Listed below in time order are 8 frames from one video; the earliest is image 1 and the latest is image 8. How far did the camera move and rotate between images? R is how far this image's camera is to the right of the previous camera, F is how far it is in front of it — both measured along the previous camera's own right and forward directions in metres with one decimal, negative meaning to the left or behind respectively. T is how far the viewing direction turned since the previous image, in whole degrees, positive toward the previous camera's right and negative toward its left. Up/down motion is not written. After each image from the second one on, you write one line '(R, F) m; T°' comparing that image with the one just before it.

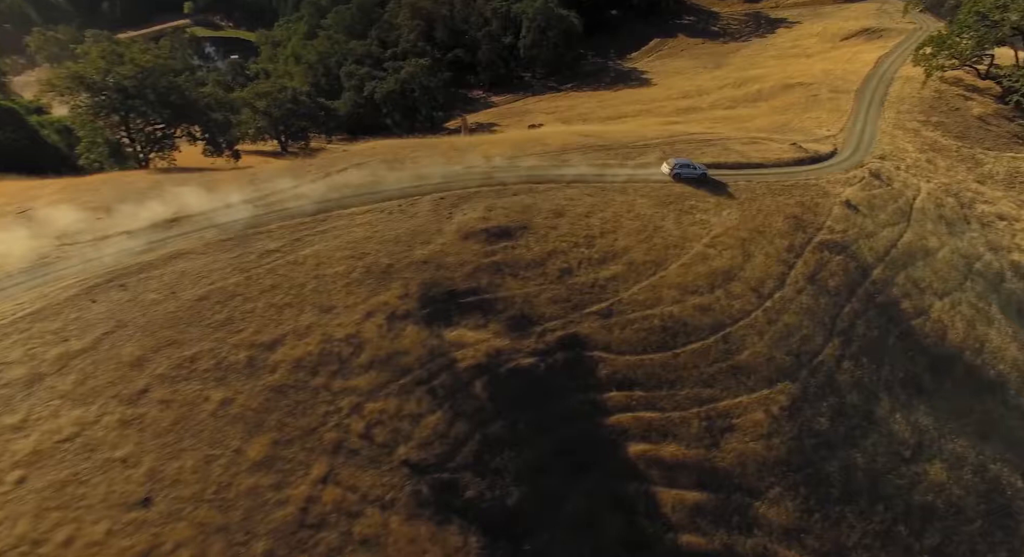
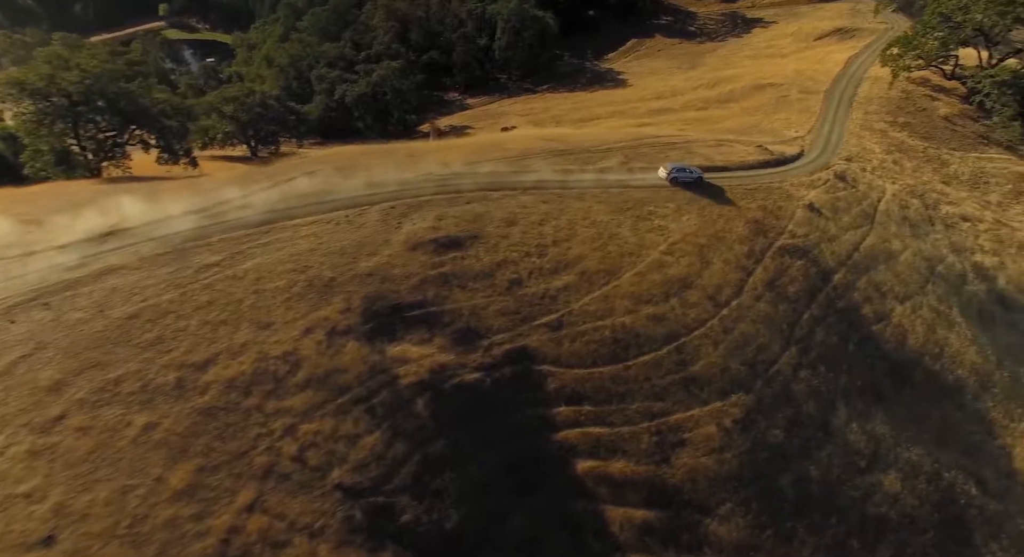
(+1.7, +0.6) m; +1°
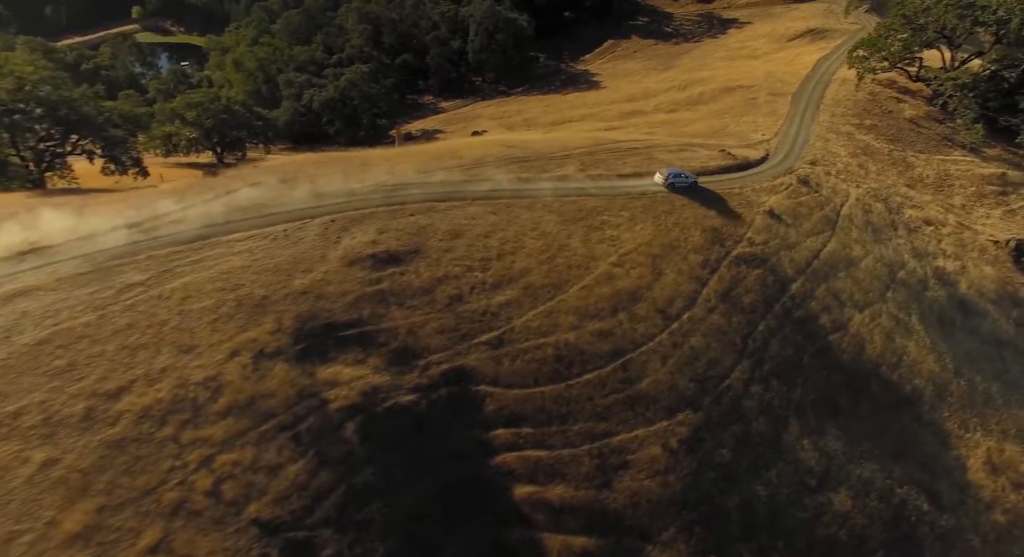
(+2.0, +0.9) m; +1°
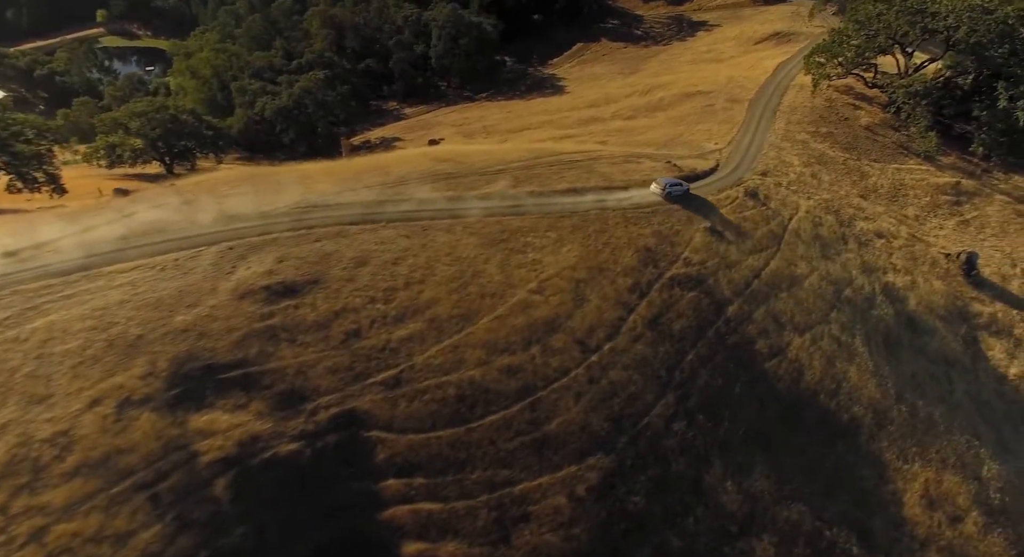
(+3.3, +1.6) m; +1°
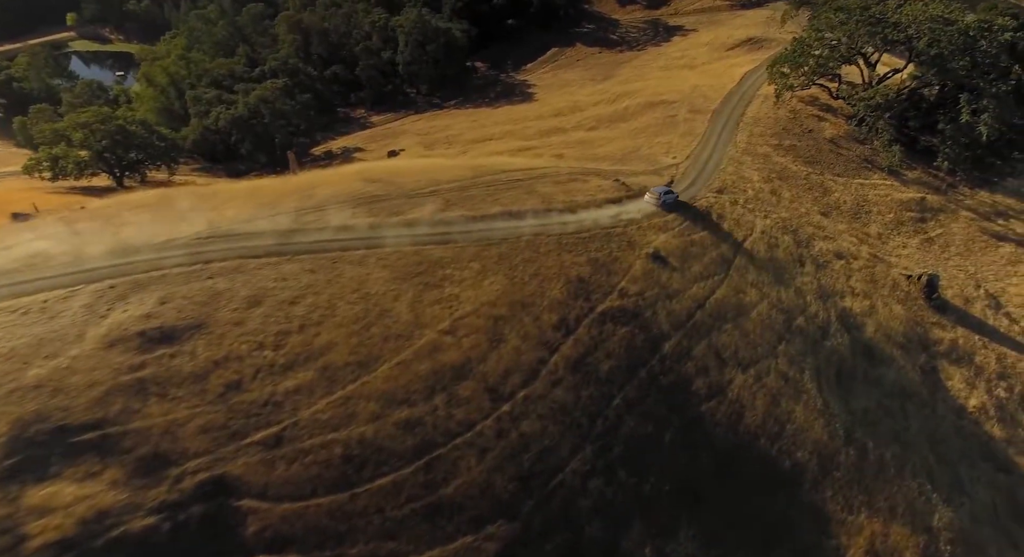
(+3.3, +2.0) m; +1°
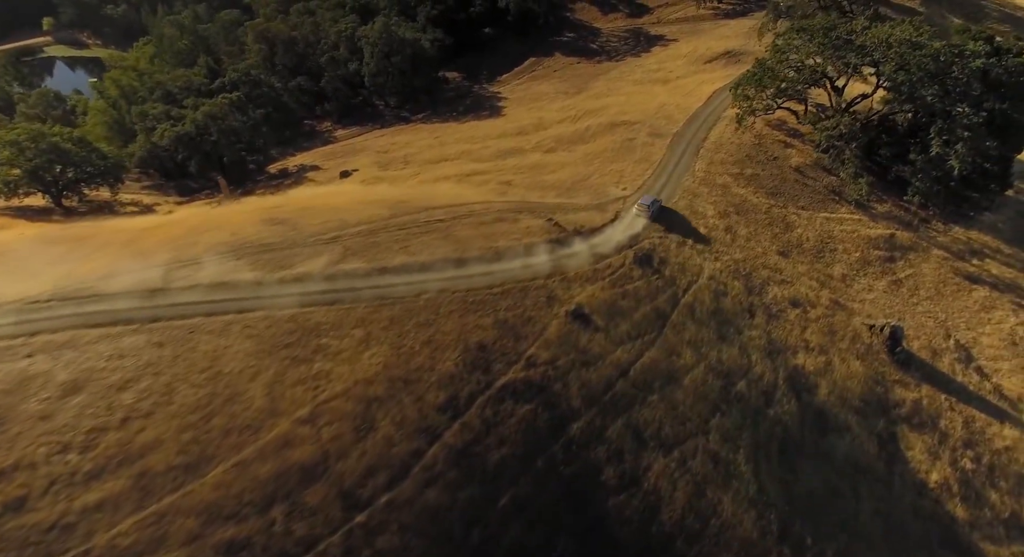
(+4.5, +3.2) m; 0°
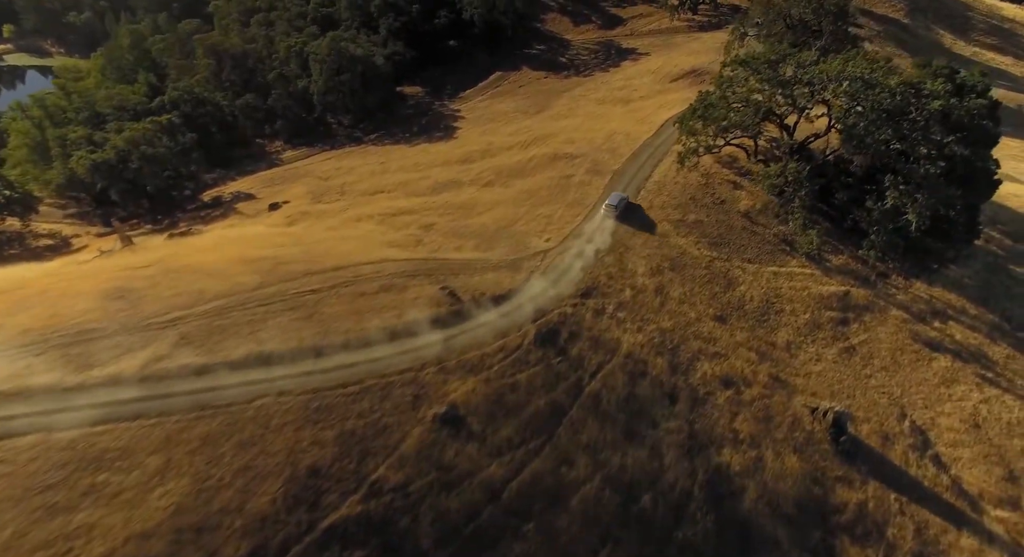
(+5.4, +4.2) m; 0°
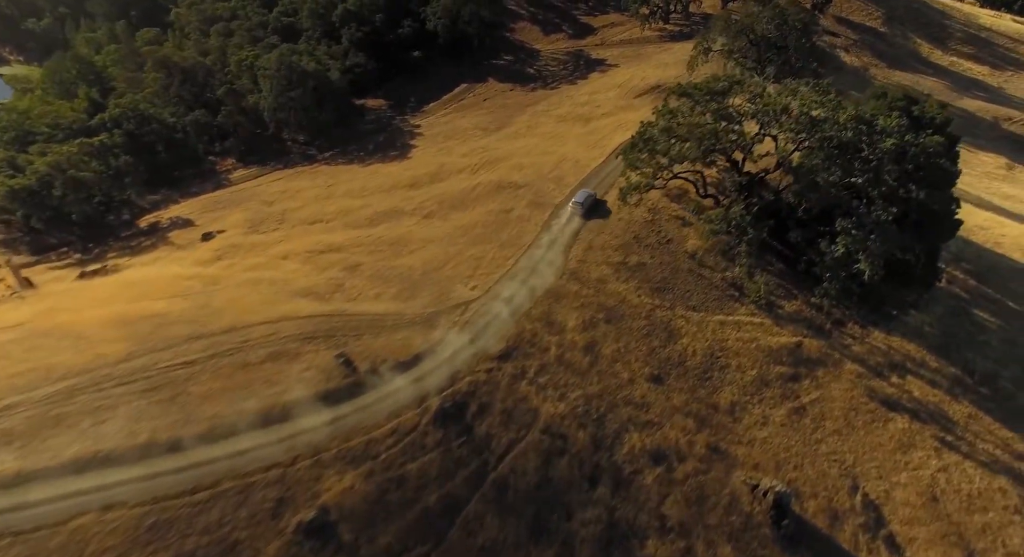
(+3.9, +3.0) m; +1°
